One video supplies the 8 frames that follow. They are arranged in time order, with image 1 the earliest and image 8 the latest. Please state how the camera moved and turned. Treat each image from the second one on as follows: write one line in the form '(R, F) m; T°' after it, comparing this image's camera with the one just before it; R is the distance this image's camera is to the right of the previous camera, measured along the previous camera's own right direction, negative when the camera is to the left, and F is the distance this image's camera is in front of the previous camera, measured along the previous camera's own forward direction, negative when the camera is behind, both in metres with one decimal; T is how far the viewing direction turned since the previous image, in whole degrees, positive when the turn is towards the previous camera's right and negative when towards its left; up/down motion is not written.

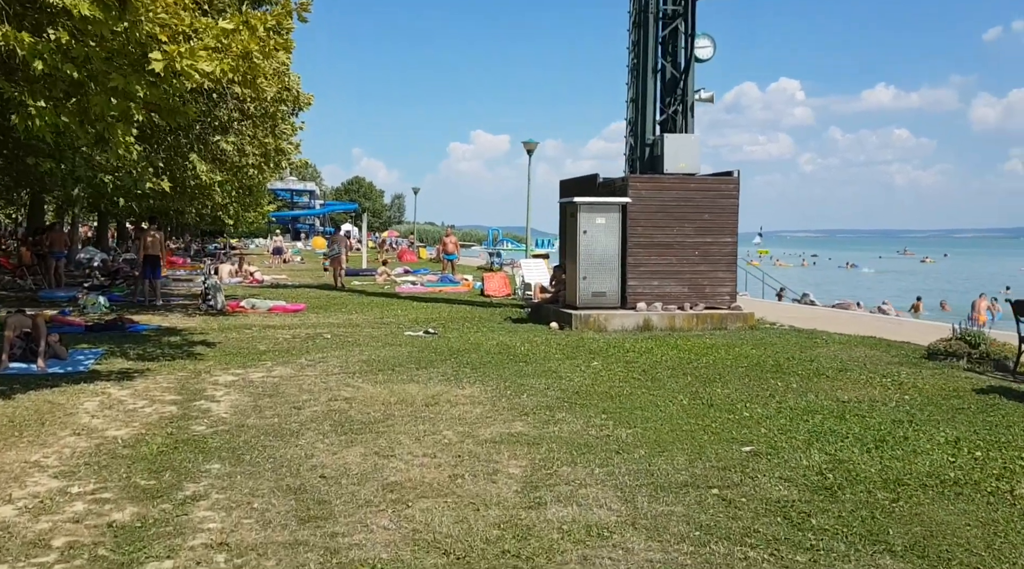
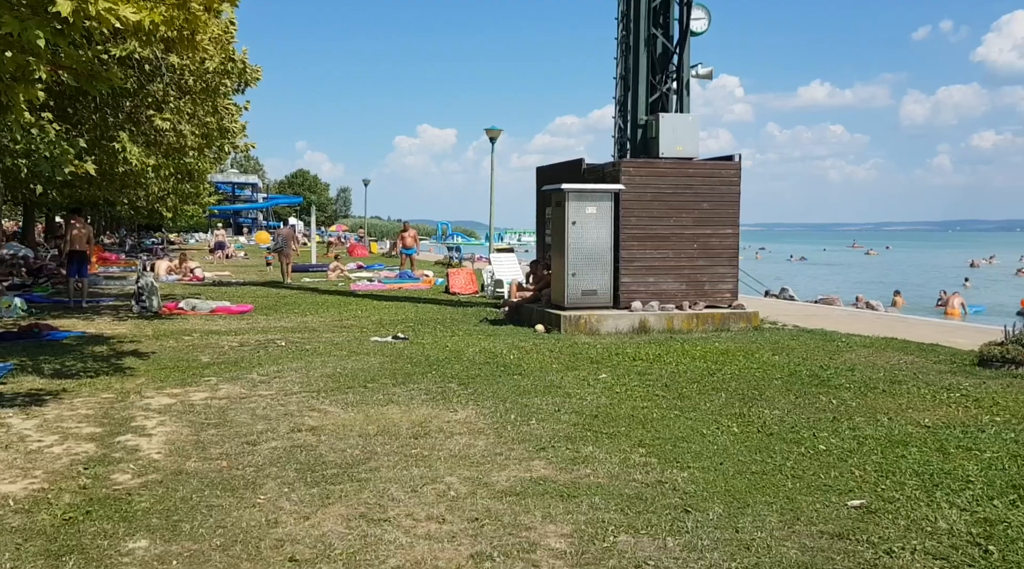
(-0.5, +1.7) m; +3°
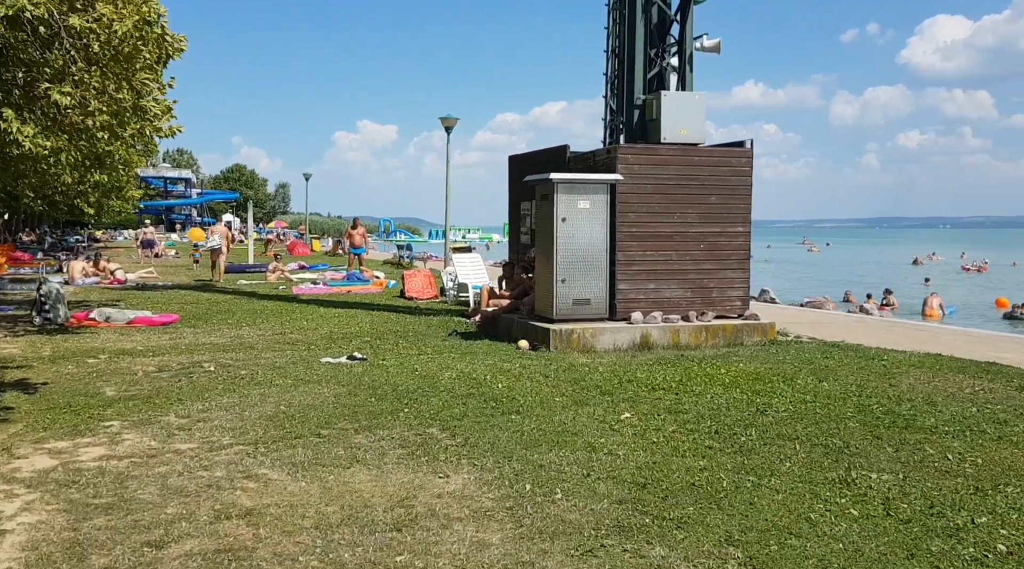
(-0.4, +2.1) m; +4°
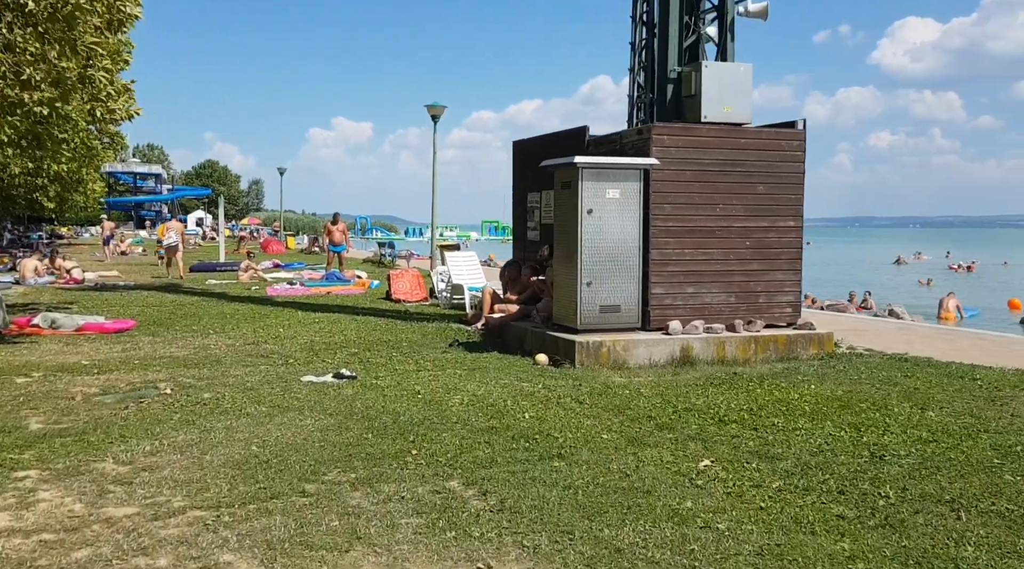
(-0.4, +1.7) m; +2°
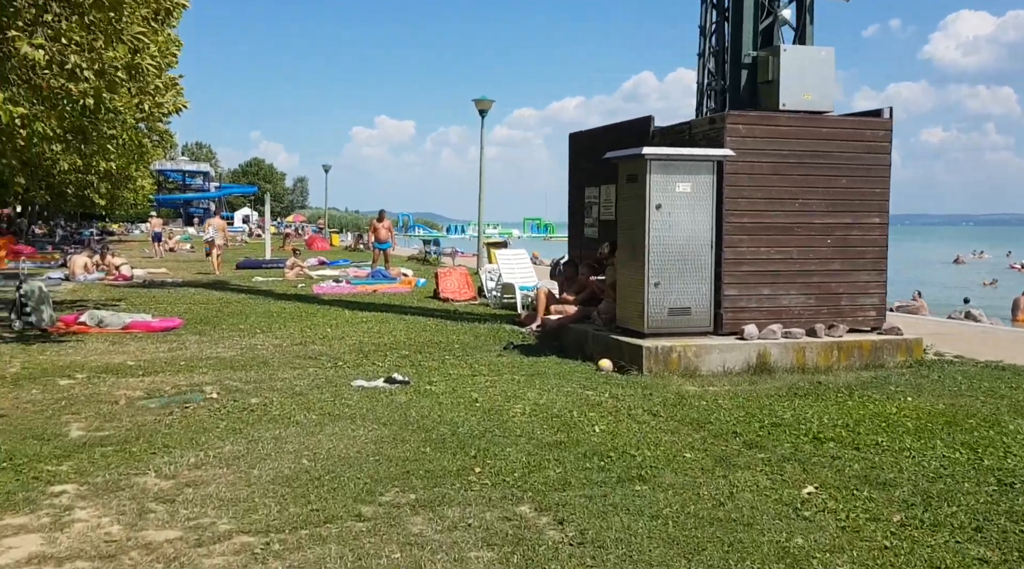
(-0.2, +0.6) m; -3°
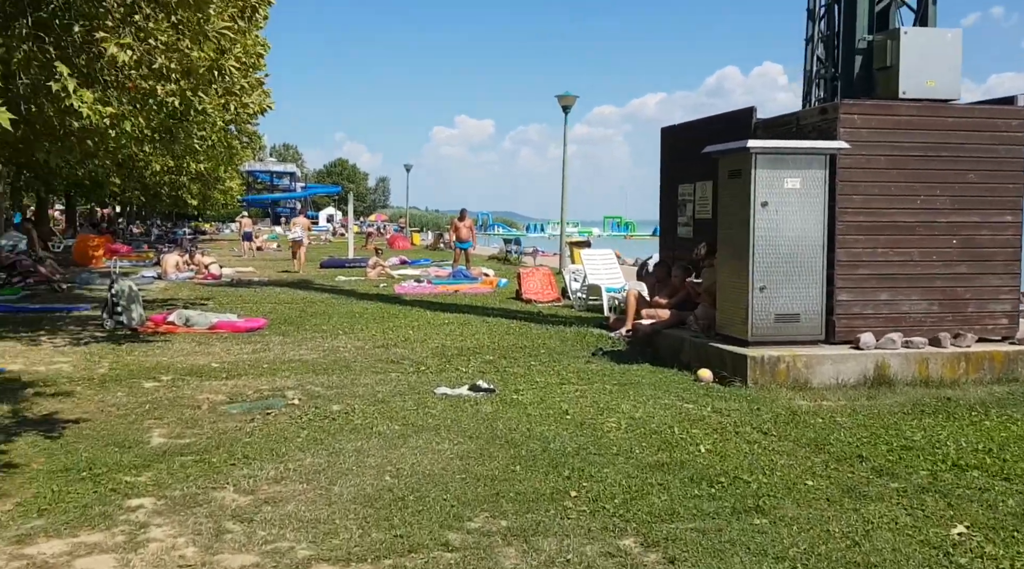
(-0.1, +0.5) m; -5°
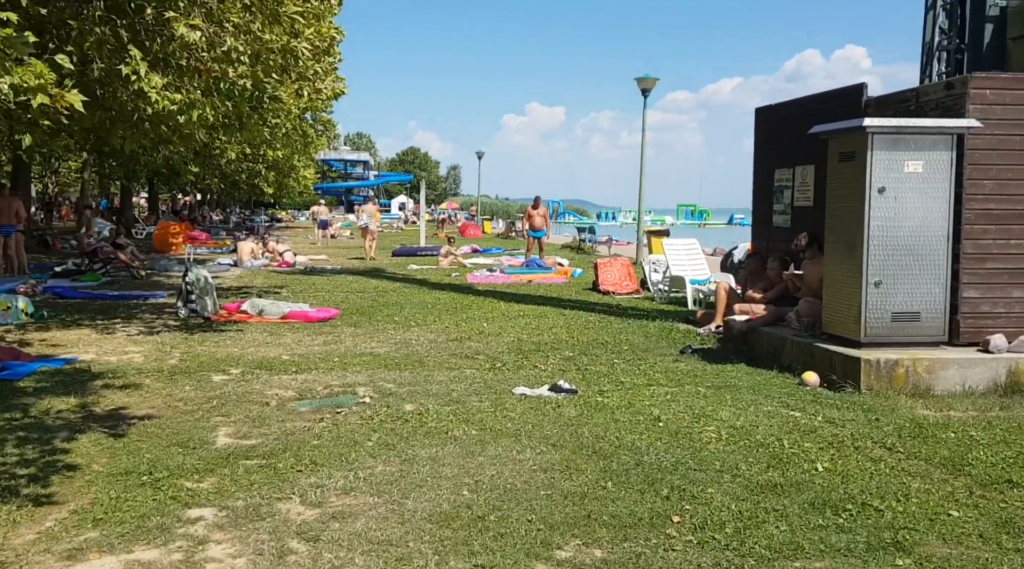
(-0.1, +0.6) m; -4°
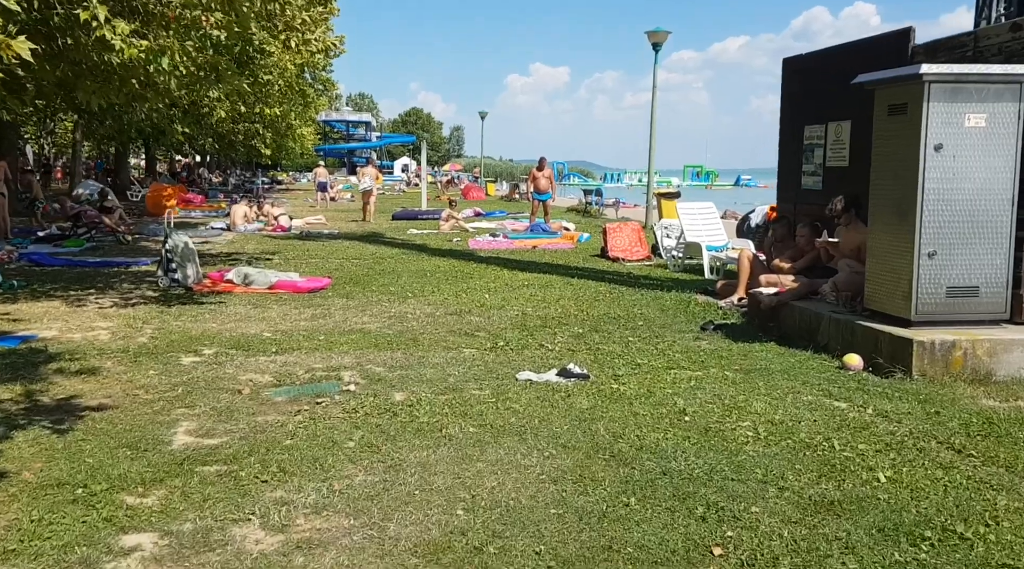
(0.0, +0.9) m; 0°
